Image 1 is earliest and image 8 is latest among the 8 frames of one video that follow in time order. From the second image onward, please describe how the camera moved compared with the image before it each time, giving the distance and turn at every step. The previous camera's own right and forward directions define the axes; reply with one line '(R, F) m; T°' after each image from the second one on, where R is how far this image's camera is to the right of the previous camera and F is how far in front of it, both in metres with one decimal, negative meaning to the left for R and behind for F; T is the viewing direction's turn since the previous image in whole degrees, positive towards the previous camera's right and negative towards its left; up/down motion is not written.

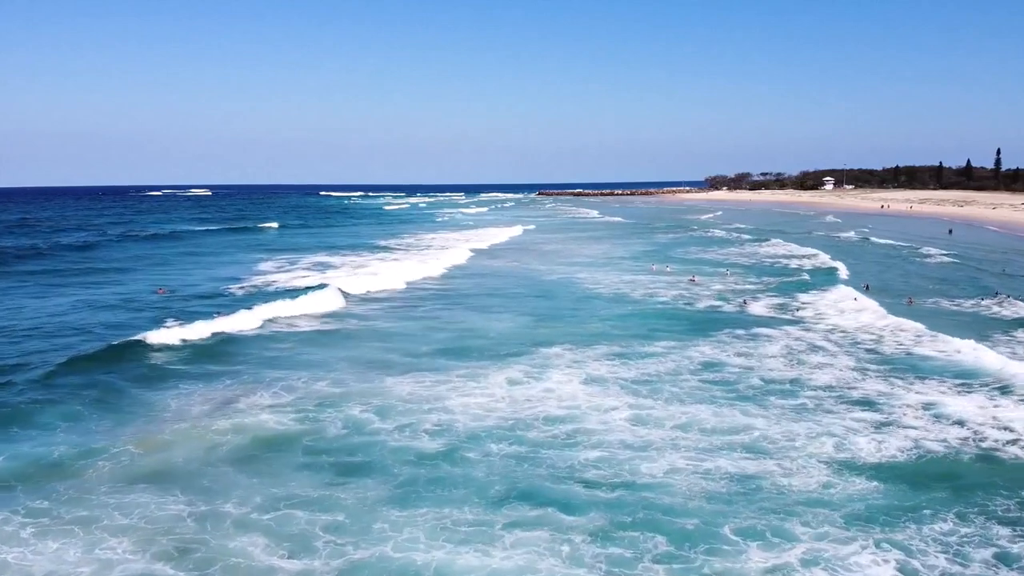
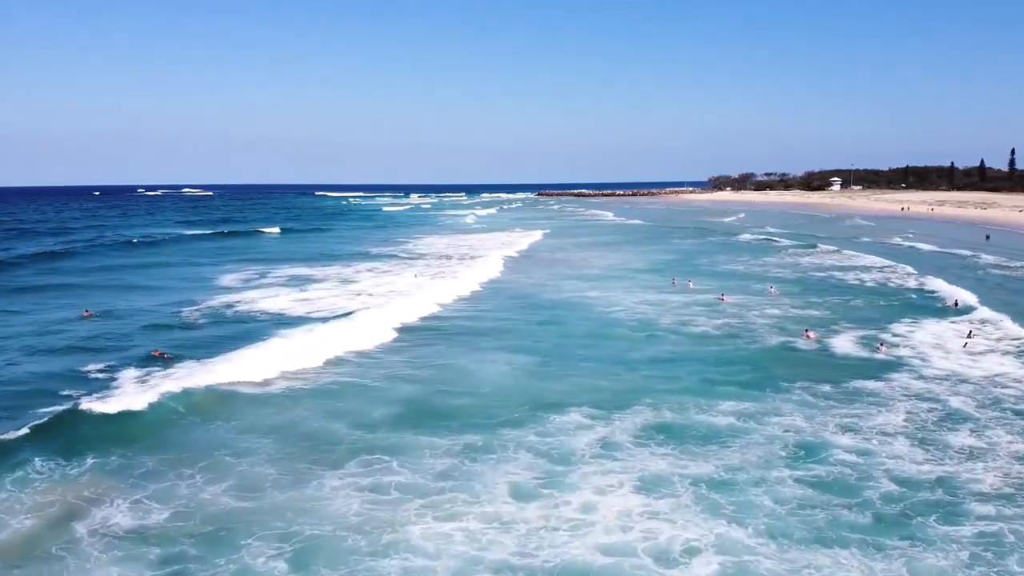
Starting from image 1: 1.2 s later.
(-0.1, +5.0) m; 0°
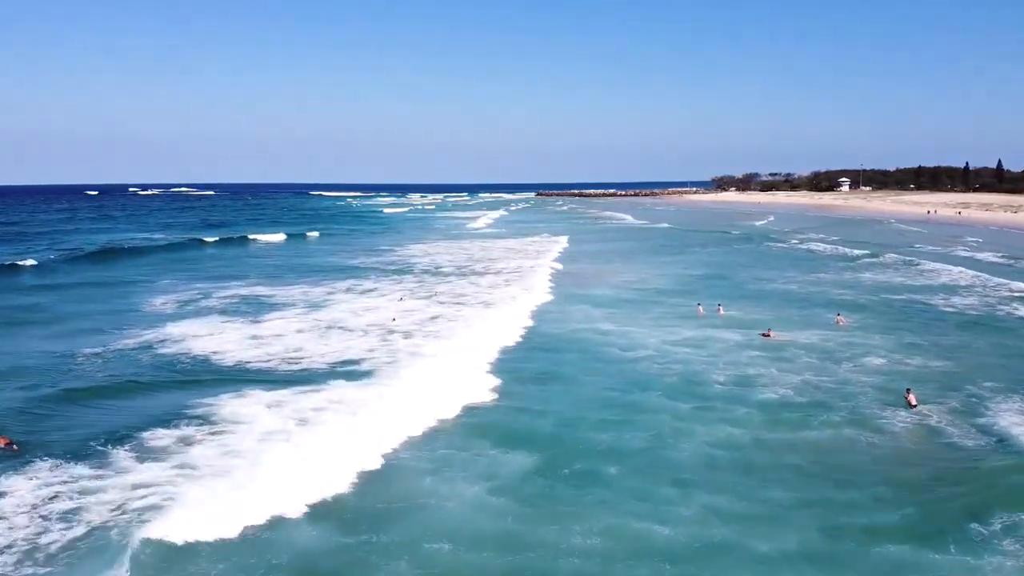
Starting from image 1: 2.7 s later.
(+0.1, +5.5) m; 0°
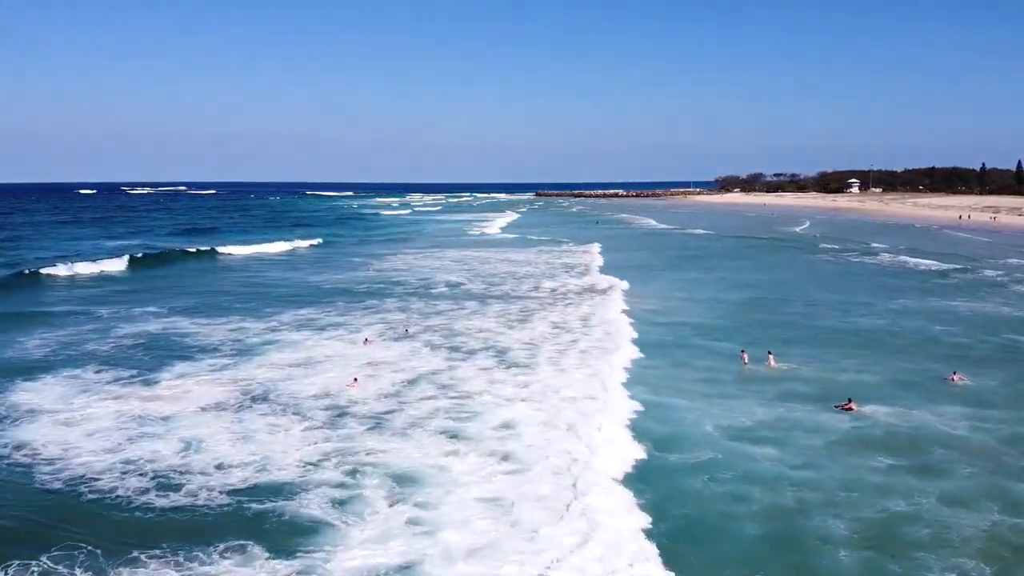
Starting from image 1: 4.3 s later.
(0.0, +5.9) m; 0°
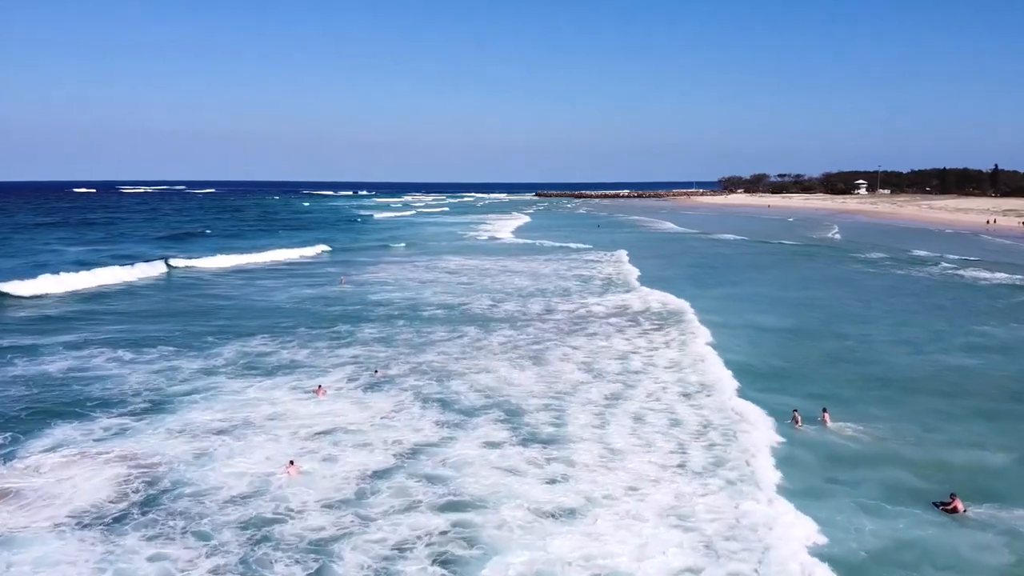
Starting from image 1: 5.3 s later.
(-0.3, +4.1) m; 0°
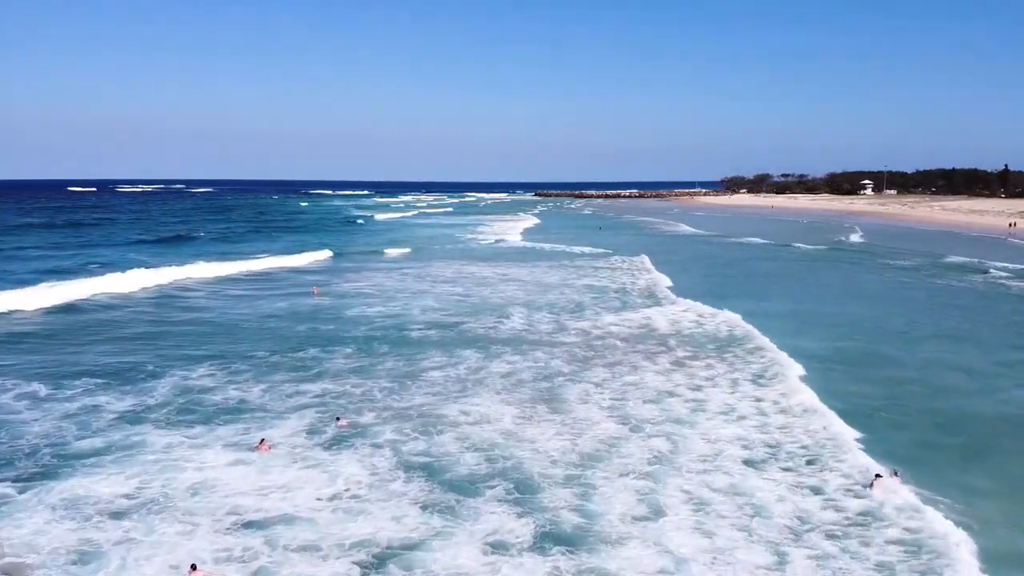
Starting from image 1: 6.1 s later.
(-0.1, +2.9) m; 0°
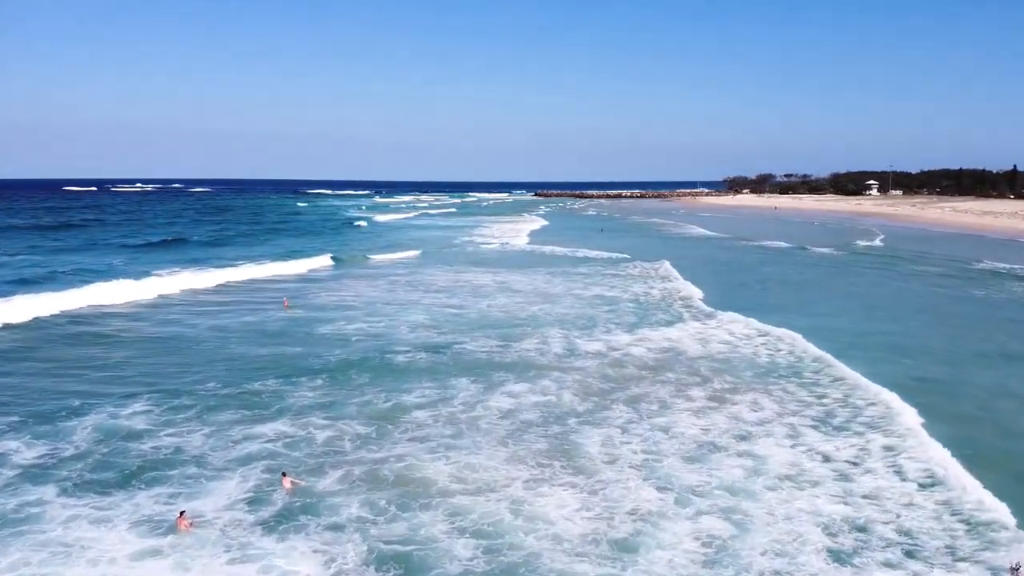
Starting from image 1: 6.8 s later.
(-0.1, +2.3) m; 0°
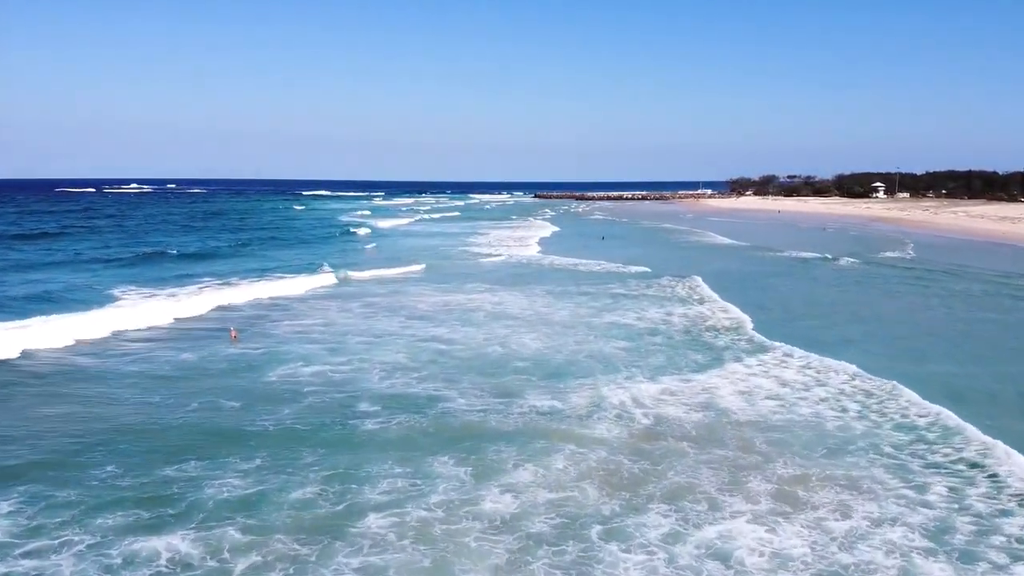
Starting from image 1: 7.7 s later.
(0.0, +2.9) m; 0°
